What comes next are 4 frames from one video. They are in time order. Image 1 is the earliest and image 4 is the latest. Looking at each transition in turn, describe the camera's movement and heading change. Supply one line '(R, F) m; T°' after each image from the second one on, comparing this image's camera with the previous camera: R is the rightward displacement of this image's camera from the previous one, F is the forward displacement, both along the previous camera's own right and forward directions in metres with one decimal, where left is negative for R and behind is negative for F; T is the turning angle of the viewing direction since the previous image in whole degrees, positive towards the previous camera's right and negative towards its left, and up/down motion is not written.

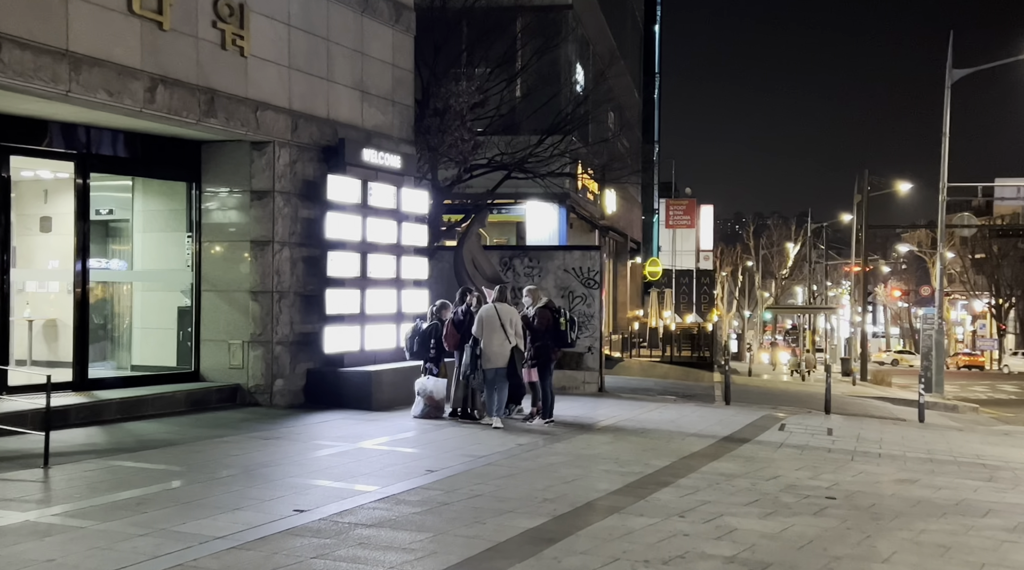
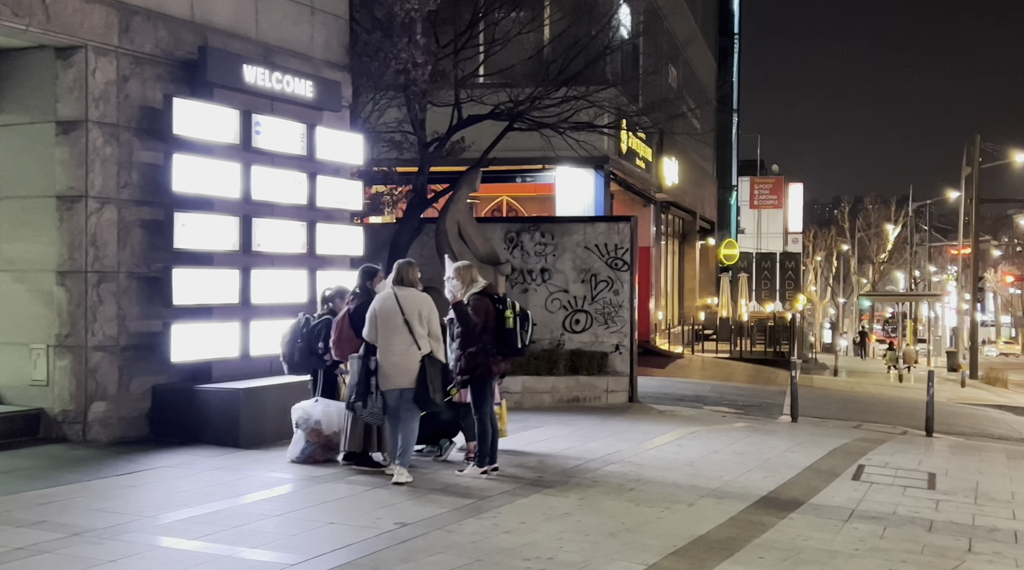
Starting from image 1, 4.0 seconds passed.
(+1.6, +5.7) m; -5°
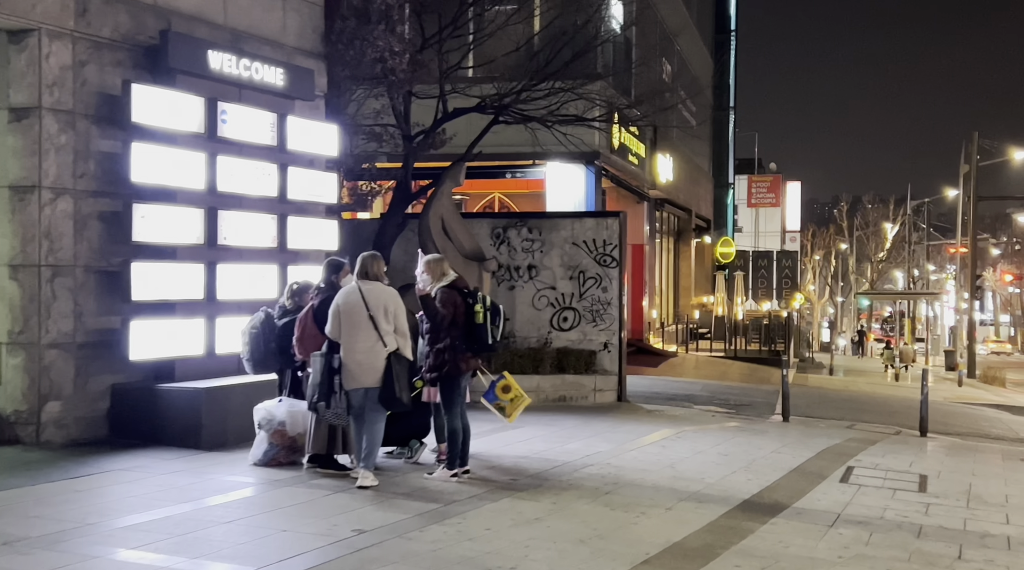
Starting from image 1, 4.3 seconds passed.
(+0.2, +0.5) m; 0°
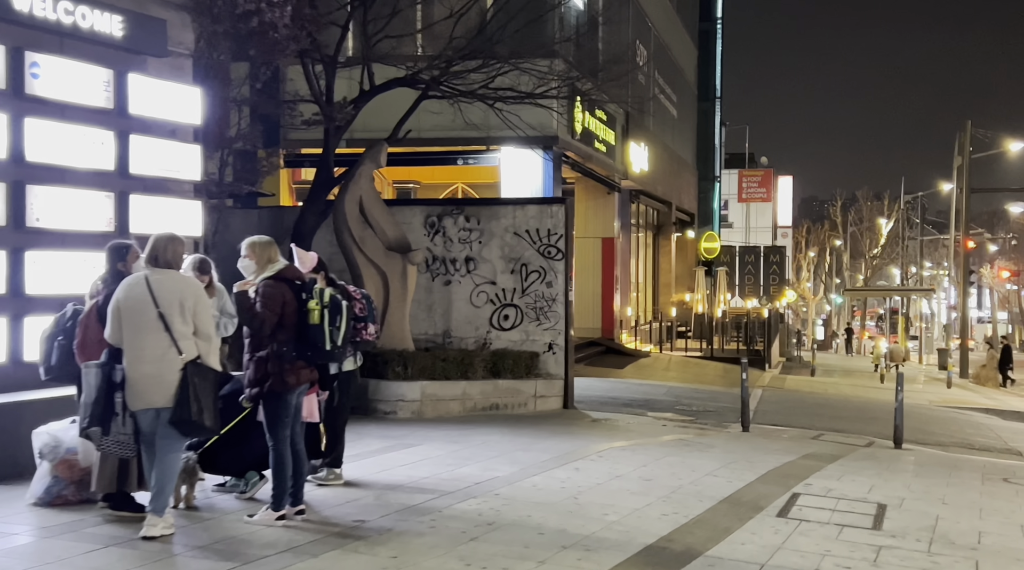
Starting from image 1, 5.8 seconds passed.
(+1.1, +2.1) m; 0°
